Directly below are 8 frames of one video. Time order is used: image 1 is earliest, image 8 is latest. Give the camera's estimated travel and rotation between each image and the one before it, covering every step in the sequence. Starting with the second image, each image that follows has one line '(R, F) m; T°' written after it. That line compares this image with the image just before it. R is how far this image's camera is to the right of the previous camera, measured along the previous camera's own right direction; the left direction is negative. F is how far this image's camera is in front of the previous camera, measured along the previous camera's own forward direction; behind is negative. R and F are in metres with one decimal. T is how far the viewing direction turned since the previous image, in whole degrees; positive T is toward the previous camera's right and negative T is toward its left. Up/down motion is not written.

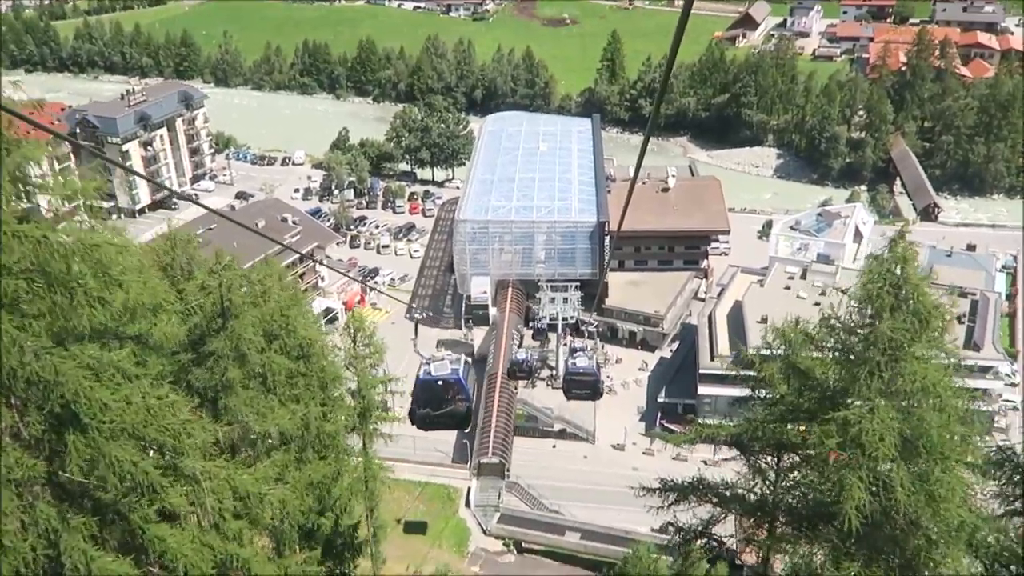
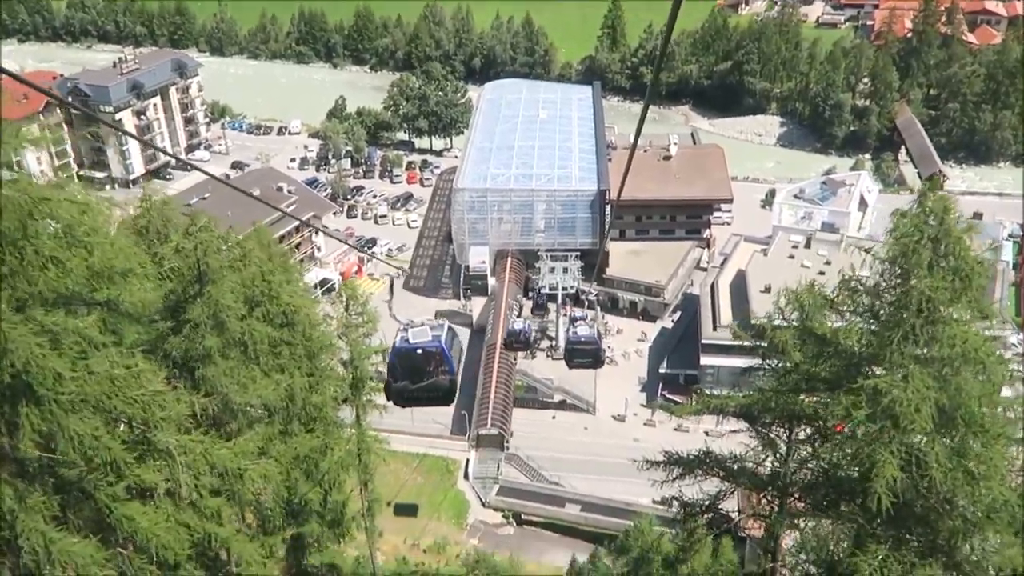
(0.0, +0.5) m; 0°
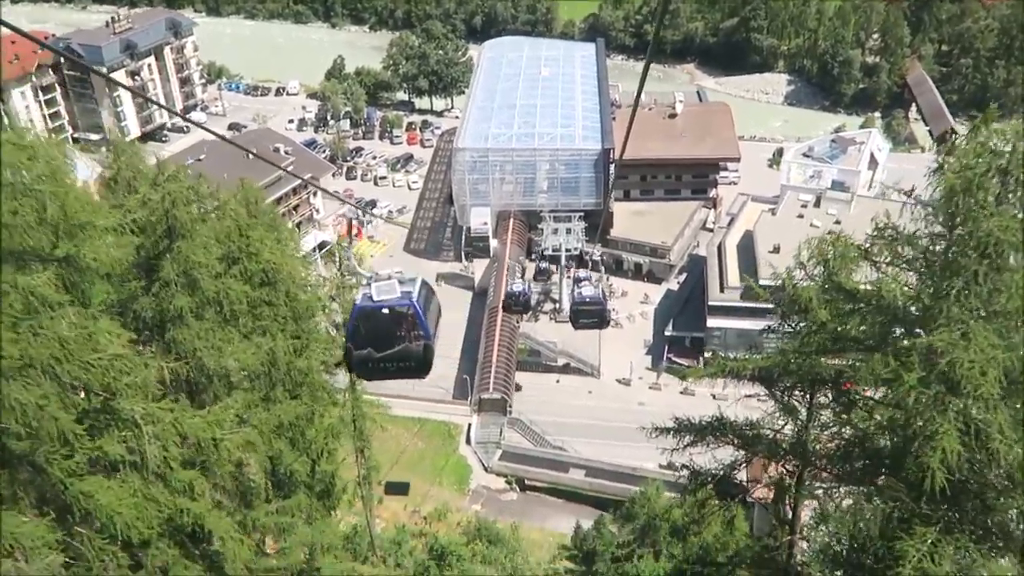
(+0.1, +0.7) m; 0°
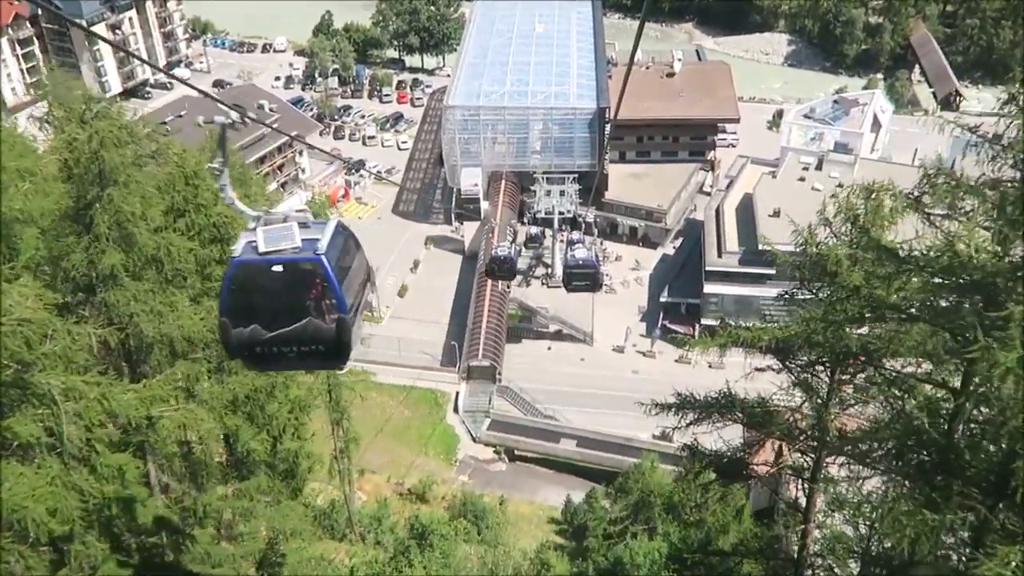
(+0.1, +1.0) m; 0°
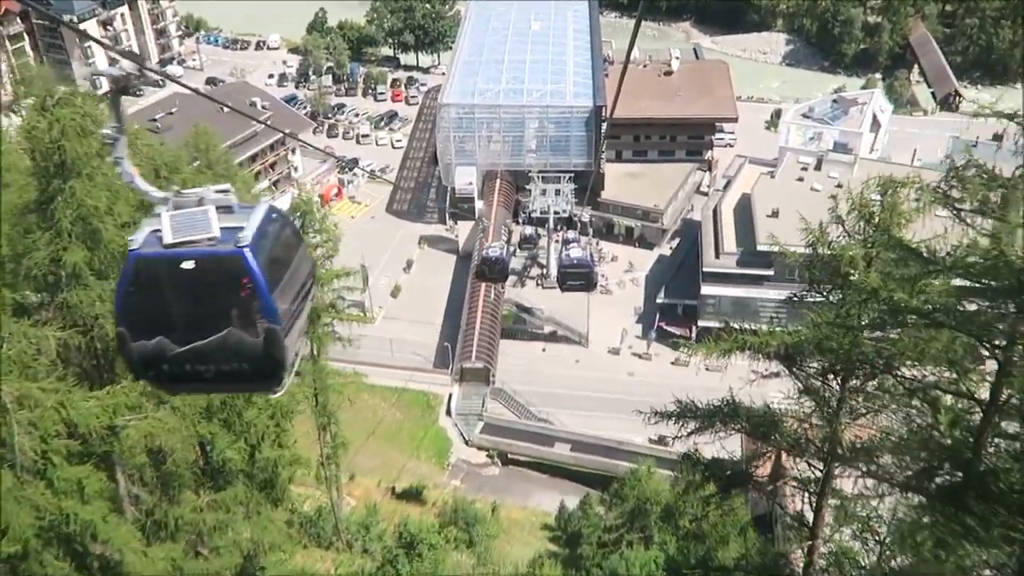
(+0.1, +0.4) m; 0°
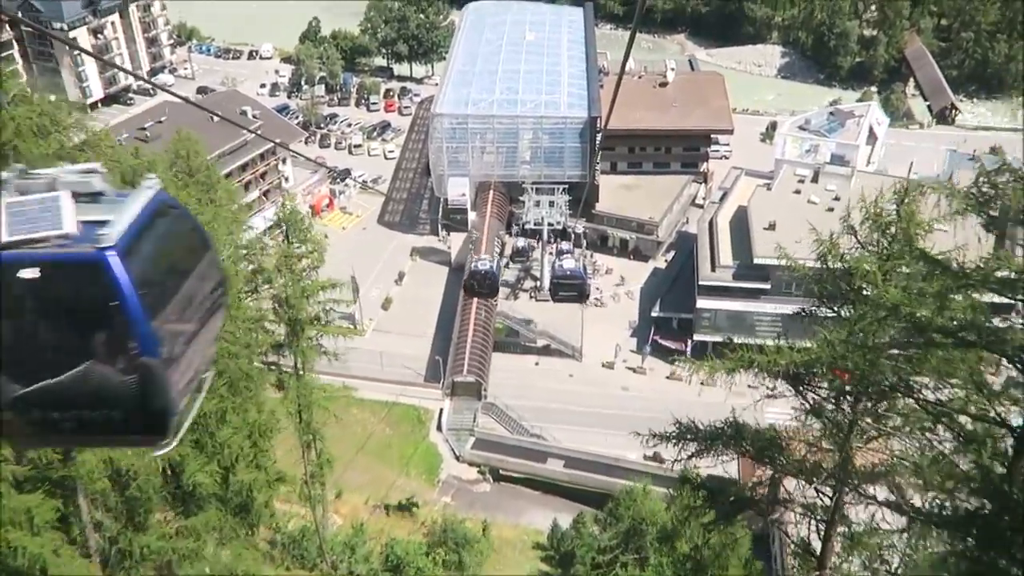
(0.0, +0.5) m; 0°
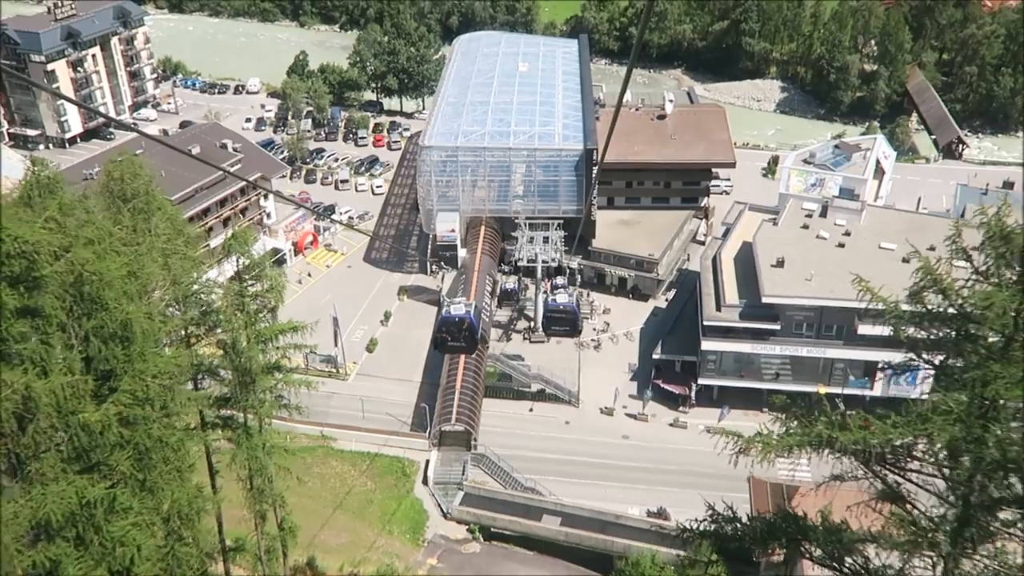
(0.0, +1.8) m; 0°
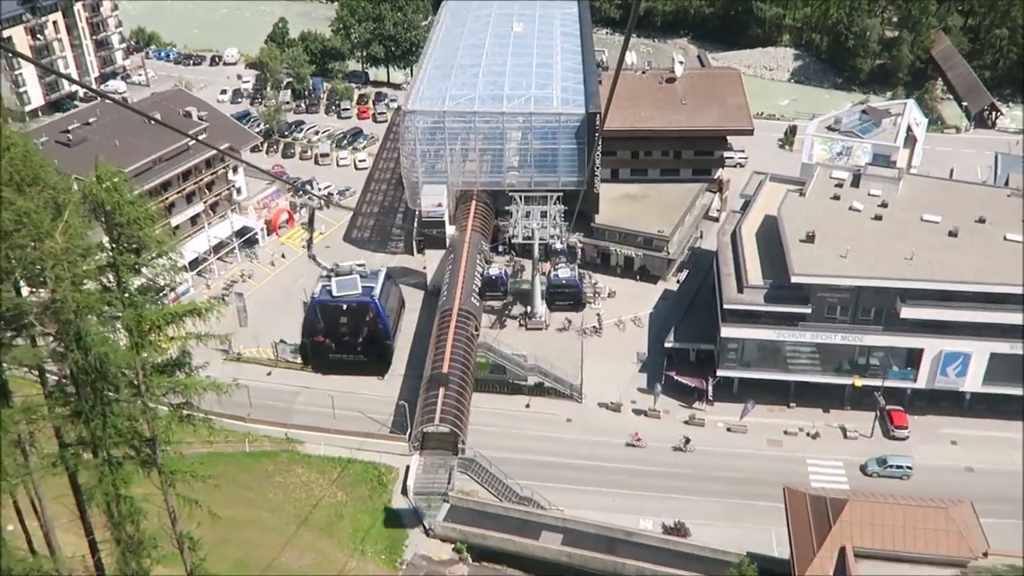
(+0.1, +3.2) m; 0°
